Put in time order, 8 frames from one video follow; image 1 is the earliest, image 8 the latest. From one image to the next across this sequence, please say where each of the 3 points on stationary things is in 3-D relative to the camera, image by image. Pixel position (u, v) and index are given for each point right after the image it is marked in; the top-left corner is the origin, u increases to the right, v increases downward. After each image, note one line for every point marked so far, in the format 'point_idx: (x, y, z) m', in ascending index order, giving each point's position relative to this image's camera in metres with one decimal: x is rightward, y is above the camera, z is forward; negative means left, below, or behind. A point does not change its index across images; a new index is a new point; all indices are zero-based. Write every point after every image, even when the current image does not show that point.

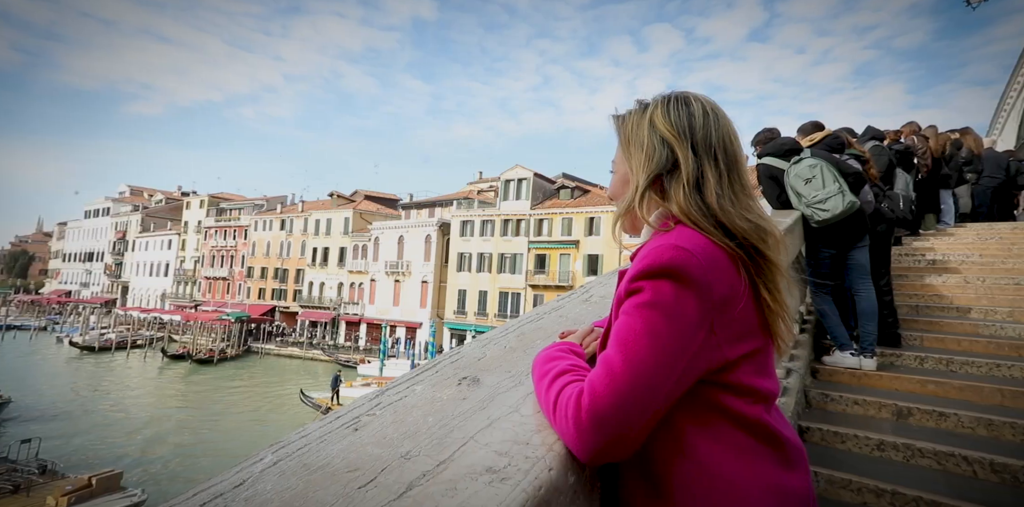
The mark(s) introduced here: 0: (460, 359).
0: (-0.2, -0.4, +2.0) m
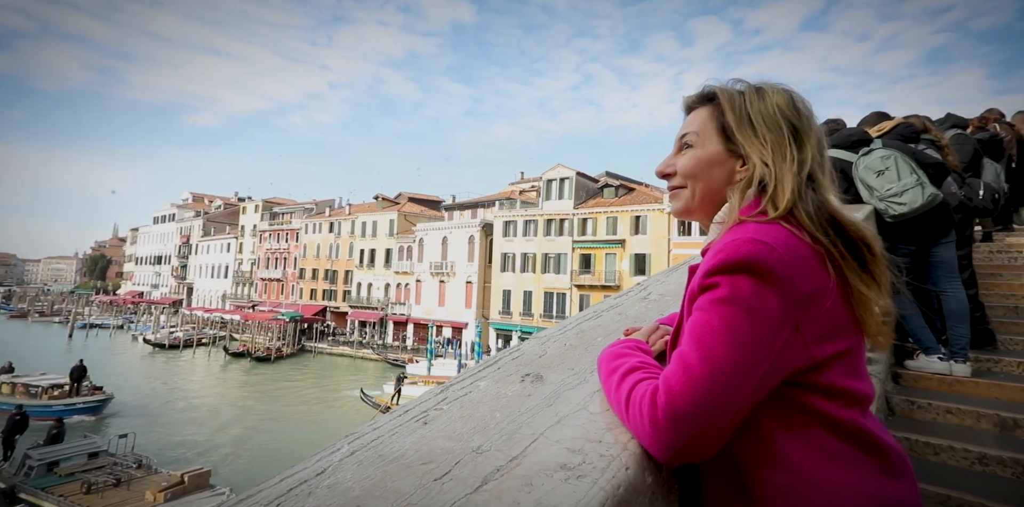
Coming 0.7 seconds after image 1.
0: (0.0, -0.4, +2.0) m
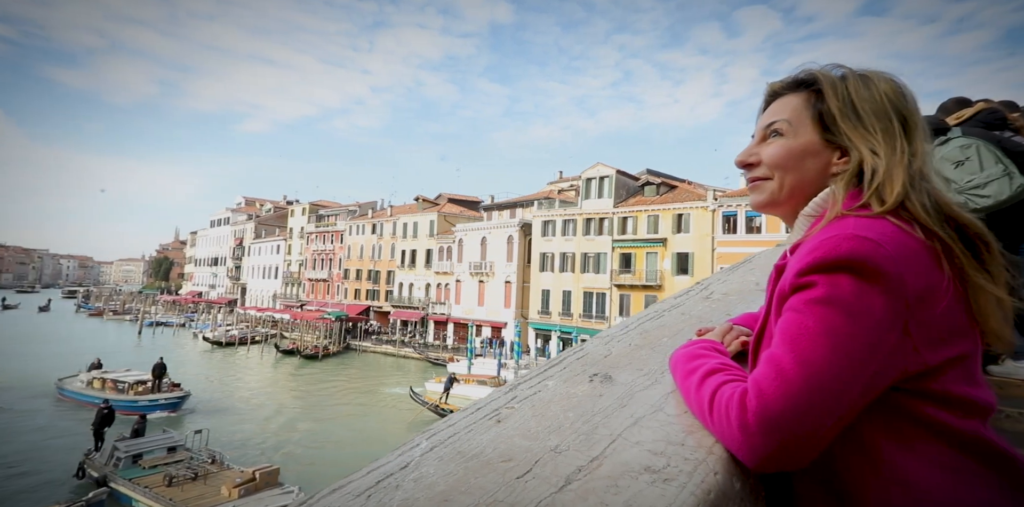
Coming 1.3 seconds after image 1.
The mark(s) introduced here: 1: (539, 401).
0: (+0.3, -0.4, +2.0) m
1: (+0.1, -0.5, +1.6) m
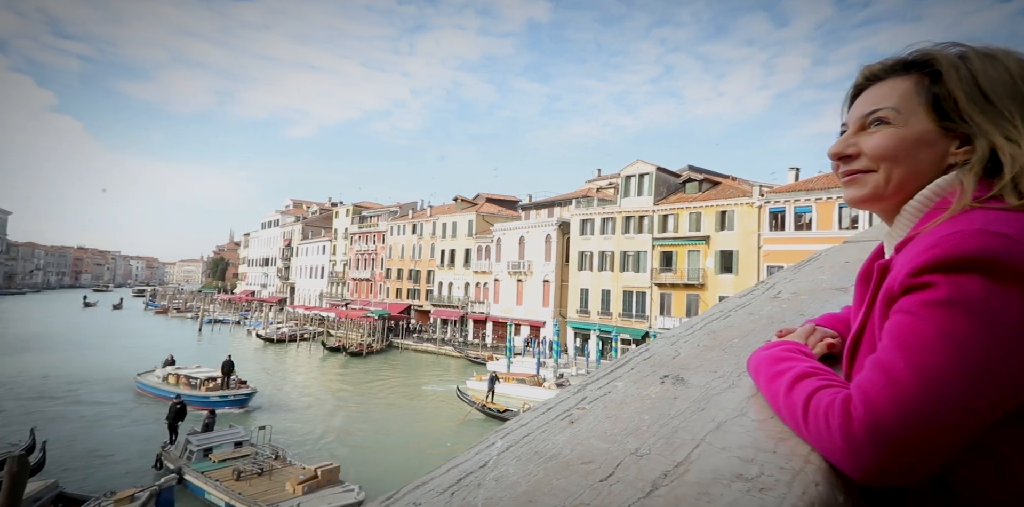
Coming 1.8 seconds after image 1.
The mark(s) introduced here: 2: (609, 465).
0: (+0.5, -0.4, +1.9) m
1: (+0.3, -0.5, +1.6) m
2: (+0.2, -0.5, +1.2) m
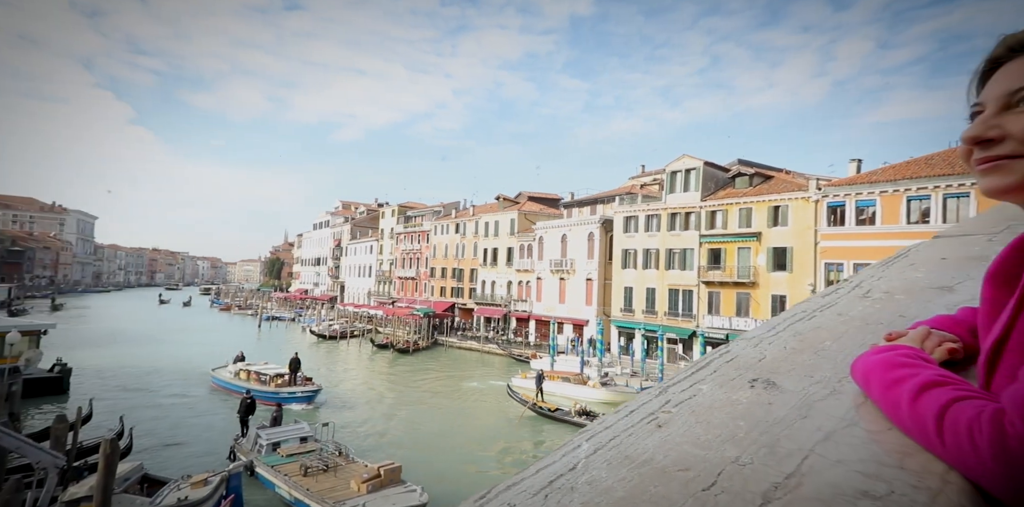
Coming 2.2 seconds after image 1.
0: (+0.8, -0.4, +1.8) m
1: (+0.5, -0.4, +1.5) m
2: (+0.4, -0.5, +1.2) m
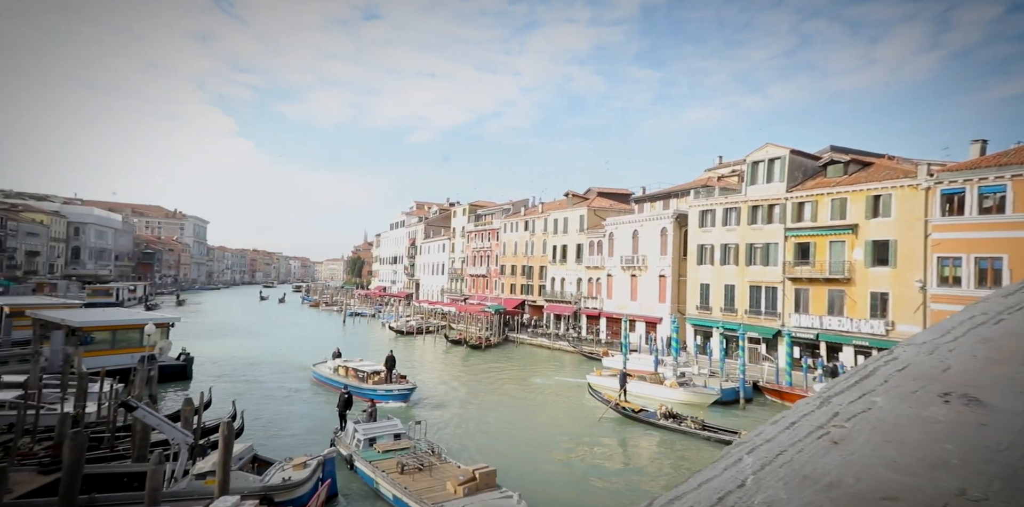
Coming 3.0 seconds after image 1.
0: (+1.2, -0.3, +1.5) m
1: (+0.9, -0.4, +1.3) m
2: (+0.7, -0.5, +0.9) m
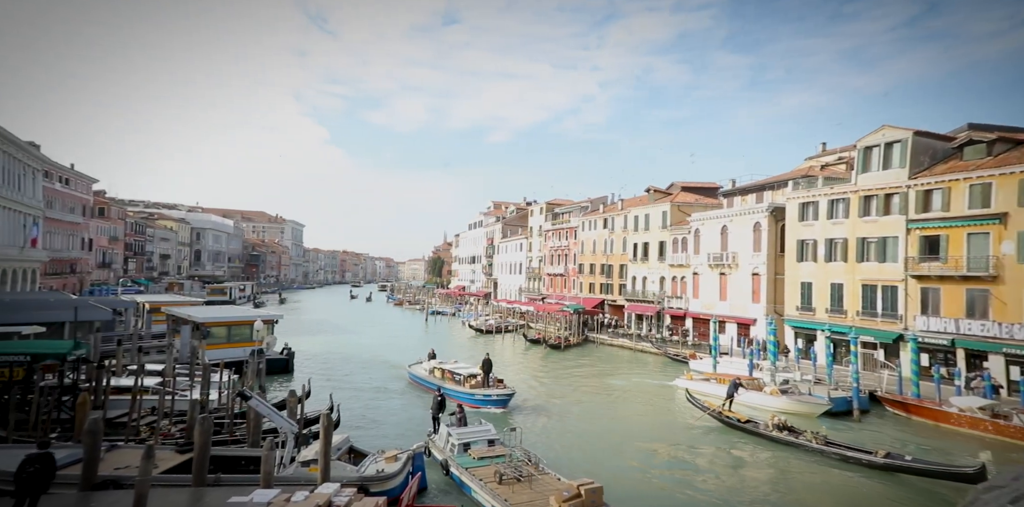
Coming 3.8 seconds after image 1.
0: (+1.7, -0.3, +0.7) m
1: (+1.3, -0.4, +0.5) m
2: (+1.2, -0.4, +0.2) m
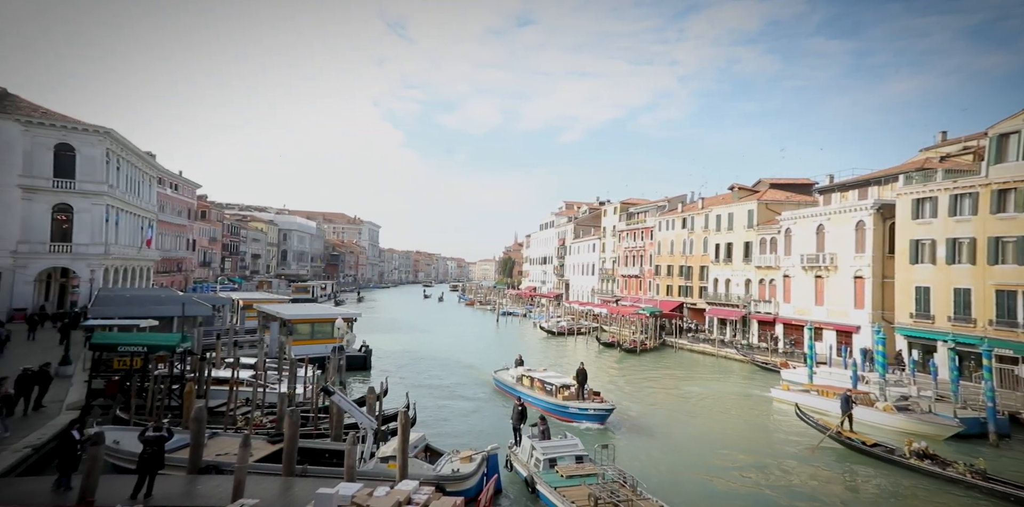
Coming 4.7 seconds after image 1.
0: (+2.2, -0.2, -0.2) m
1: (+1.9, -0.3, -0.4) m
2: (+1.7, -0.4, -0.7) m
